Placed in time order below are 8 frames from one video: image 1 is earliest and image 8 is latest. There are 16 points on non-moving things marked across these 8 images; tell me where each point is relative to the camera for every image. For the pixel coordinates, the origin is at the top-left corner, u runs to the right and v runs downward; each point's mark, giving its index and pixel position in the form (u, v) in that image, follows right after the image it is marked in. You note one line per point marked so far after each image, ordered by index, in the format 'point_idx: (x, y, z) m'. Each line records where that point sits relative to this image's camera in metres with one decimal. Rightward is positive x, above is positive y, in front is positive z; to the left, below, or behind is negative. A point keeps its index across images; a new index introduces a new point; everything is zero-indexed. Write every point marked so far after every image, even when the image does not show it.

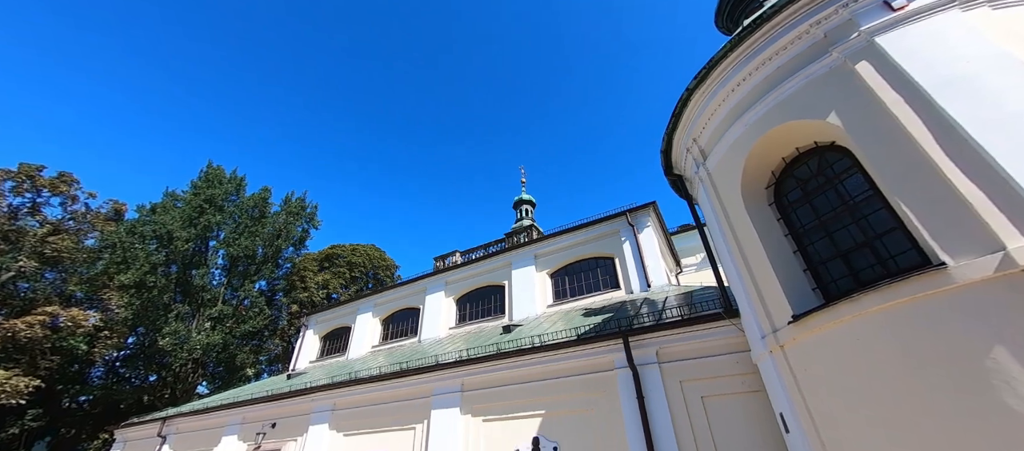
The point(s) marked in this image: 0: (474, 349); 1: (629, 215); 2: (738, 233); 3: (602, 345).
0: (-0.9, -3.0, +9.2) m
1: (+4.0, +0.4, +12.5) m
2: (+3.4, -0.1, +5.6) m
3: (+1.7, -2.3, +7.0) m
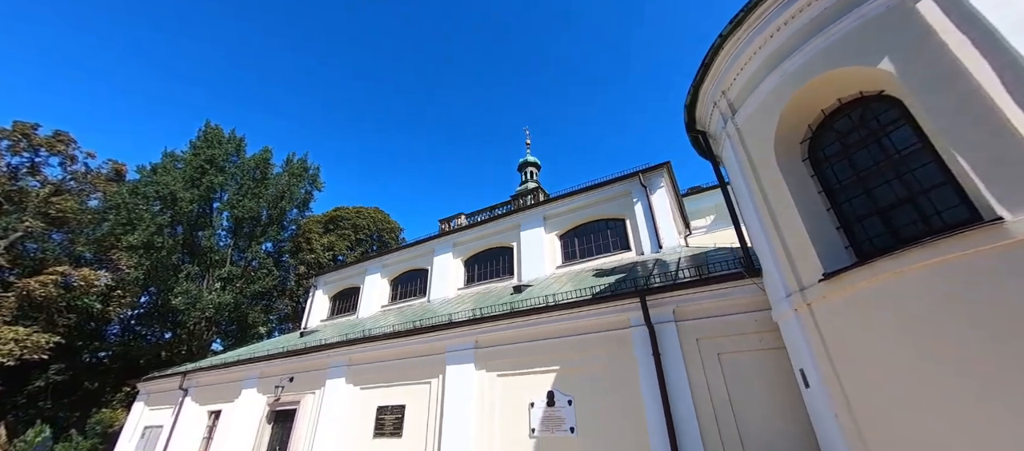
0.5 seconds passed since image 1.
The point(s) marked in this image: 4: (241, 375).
0: (-0.6, -2.0, +9.3) m
1: (+4.3, +1.6, +12.3) m
2: (+3.7, +0.5, +5.4) m
3: (+2.0, -1.5, +7.0) m
4: (-9.2, -5.1, +12.7) m
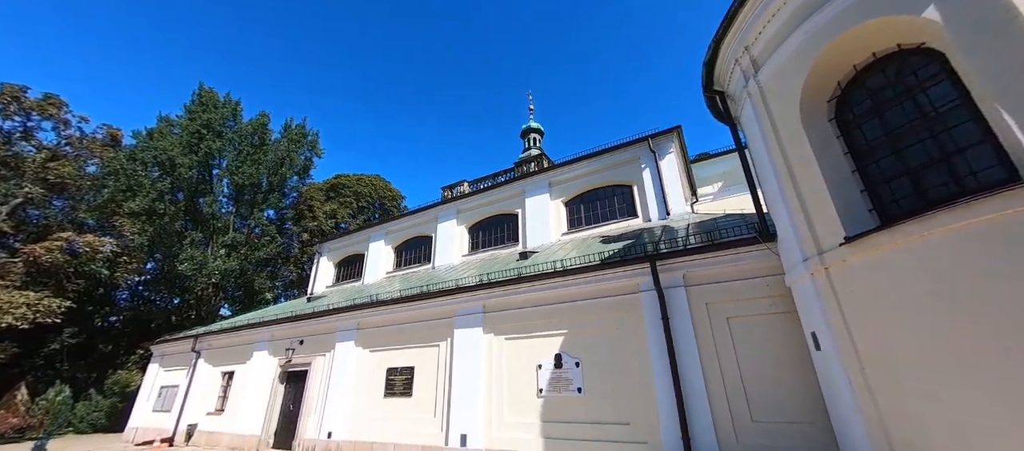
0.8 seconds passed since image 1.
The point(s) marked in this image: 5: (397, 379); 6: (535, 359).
0: (-0.4, -1.2, +9.3) m
1: (+4.5, +2.7, +11.9) m
2: (+3.8, +1.0, +5.2) m
3: (+2.2, -0.8, +7.0) m
4: (-9.0, -3.9, +12.9) m
5: (-2.9, -3.8, +9.3) m
6: (+0.5, -2.7, +7.6) m
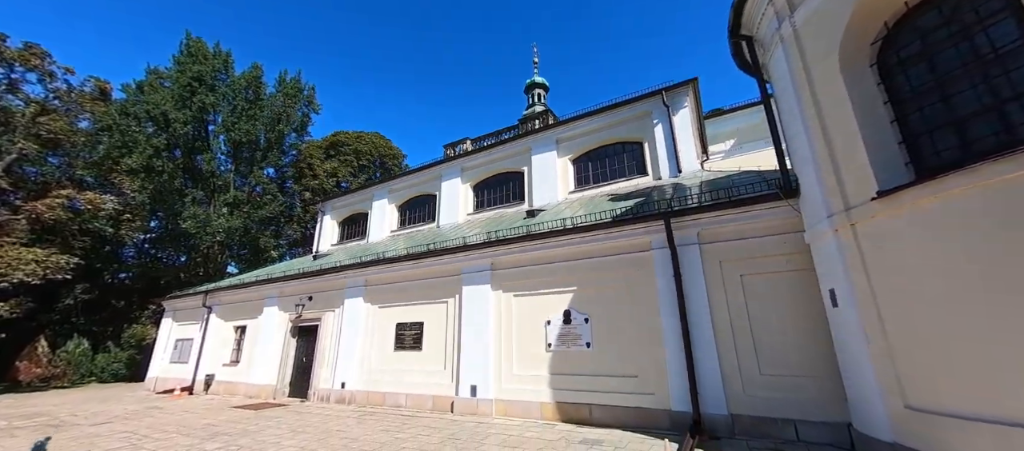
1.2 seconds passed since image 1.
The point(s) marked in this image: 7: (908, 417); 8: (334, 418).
0: (-0.3, -0.1, +9.2) m
1: (+4.7, +4.0, +11.4) m
2: (+4.0, +1.6, +4.9) m
3: (+2.3, 0.0, +6.9) m
4: (-8.8, -2.4, +13.1) m
5: (-2.7, -2.7, +9.4) m
6: (+0.6, -1.8, +7.7) m
7: (+4.1, -2.0, +3.8) m
8: (-3.8, -4.1, +7.9) m
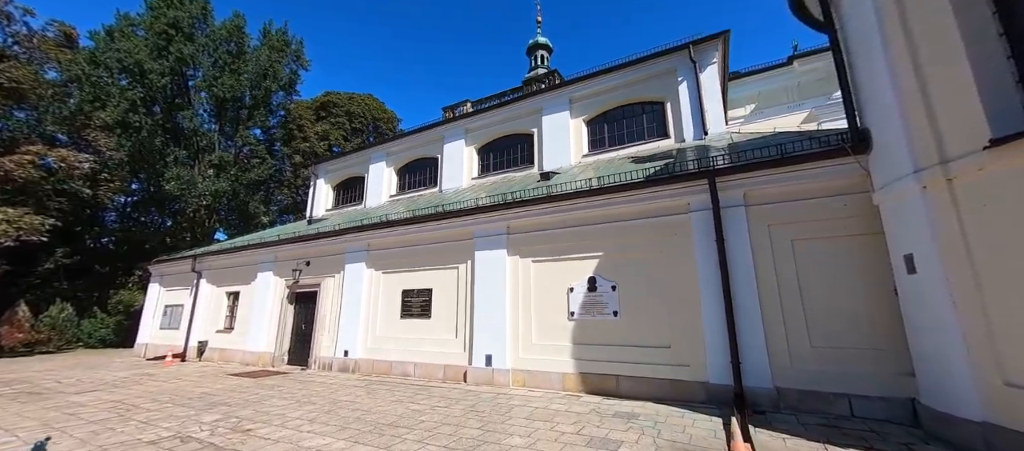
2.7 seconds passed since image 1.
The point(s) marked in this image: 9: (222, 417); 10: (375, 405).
0: (+0.1, +0.7, +8.5) m
1: (+5.1, +5.0, +10.5) m
2: (+4.5, +2.1, +4.2) m
3: (+2.8, +0.7, +6.2) m
4: (-8.6, -1.1, +12.4) m
5: (-2.4, -1.8, +8.9) m
6: (+1.0, -1.1, +7.1) m
7: (+4.5, -1.6, +3.4) m
8: (-3.4, -3.2, +7.4) m
9: (-4.2, -2.8, +5.4) m
10: (-2.2, -2.9, +6.0) m
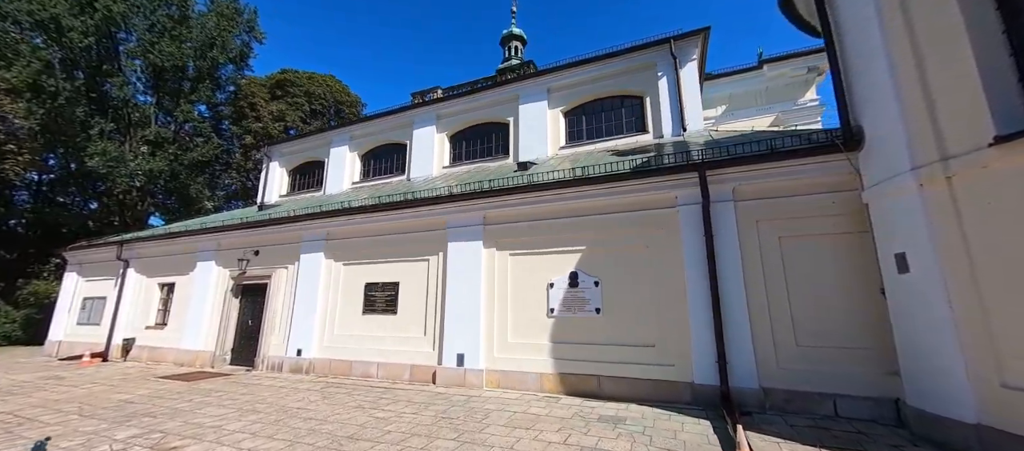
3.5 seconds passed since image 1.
0: (-0.4, +0.9, +8.0) m
1: (+4.5, +5.1, +10.4) m
2: (+4.4, +2.1, +4.1) m
3: (+2.5, +0.8, +6.0) m
4: (-9.4, -0.6, +11.1) m
5: (-3.0, -1.5, +8.2) m
6: (+0.6, -0.9, +6.7) m
7: (+4.4, -1.5, +3.3) m
8: (-3.9, -3.0, +6.6) m
9: (-4.5, -2.5, +4.6) m
10: (-2.6, -2.7, +5.3) m
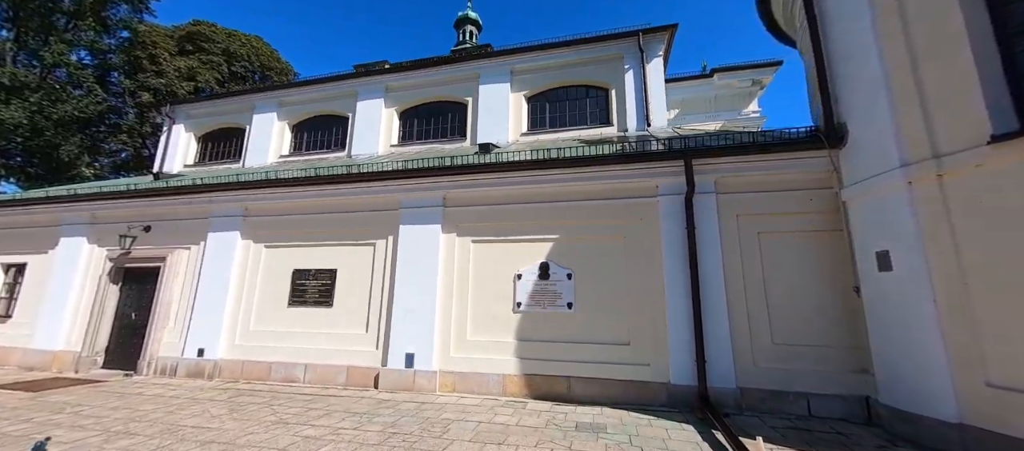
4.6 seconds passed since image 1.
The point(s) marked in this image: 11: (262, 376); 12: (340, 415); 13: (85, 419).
0: (-1.1, +1.2, +7.1) m
1: (+3.5, +5.2, +10.3) m
2: (+4.4, +2.1, +4.0) m
3: (+2.0, +0.9, +5.6) m
4: (-10.6, +0.2, +8.7) m
5: (-3.8, -1.1, +6.9) m
6: (0.0, -0.7, +6.0) m
7: (+4.3, -1.5, +3.3) m
8: (-4.6, -2.5, +5.2) m
9: (-4.8, -2.0, +3.1) m
10: (-3.0, -2.3, +4.1) m
11: (-4.4, -2.7, +6.6) m
12: (-2.2, -2.4, +4.7) m
13: (-5.2, -2.3, +4.6) m
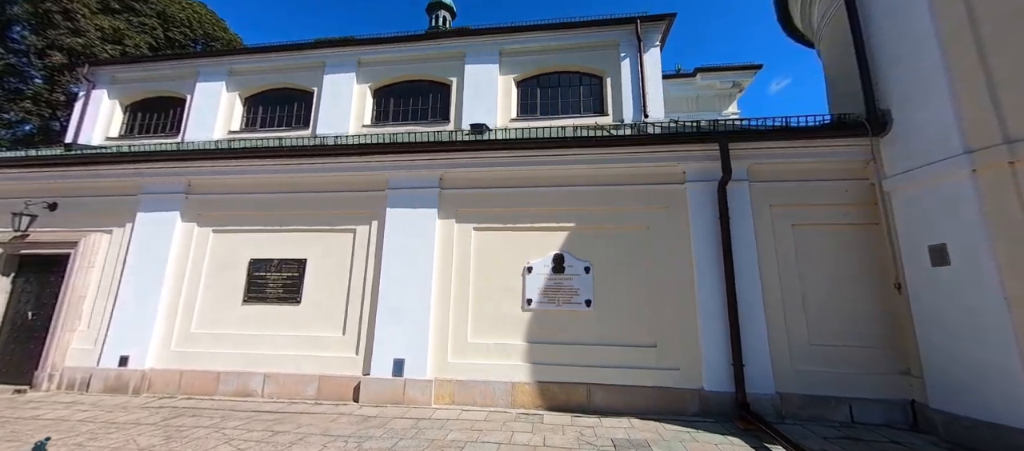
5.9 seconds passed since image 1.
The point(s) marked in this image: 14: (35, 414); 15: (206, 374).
0: (-1.0, +1.5, +6.2) m
1: (+3.3, +5.3, +9.9) m
2: (+4.8, +2.2, +3.8) m
3: (+2.2, +1.0, +5.1) m
4: (-10.7, +0.6, +6.7) m
5: (-3.7, -0.8, +5.7) m
6: (+0.1, -0.5, +5.3) m
7: (+4.6, -1.4, +3.1) m
8: (-4.4, -2.2, +4.0) m
9: (-4.3, -1.7, +1.8) m
10: (-2.7, -2.0, +3.1) m
11: (-4.4, -2.4, +5.4) m
12: (-1.9, -2.2, +3.7) m
13: (-4.9, -2.0, +3.2) m
14: (-5.9, -2.3, +4.6) m
15: (-4.5, -2.1, +5.4) m
